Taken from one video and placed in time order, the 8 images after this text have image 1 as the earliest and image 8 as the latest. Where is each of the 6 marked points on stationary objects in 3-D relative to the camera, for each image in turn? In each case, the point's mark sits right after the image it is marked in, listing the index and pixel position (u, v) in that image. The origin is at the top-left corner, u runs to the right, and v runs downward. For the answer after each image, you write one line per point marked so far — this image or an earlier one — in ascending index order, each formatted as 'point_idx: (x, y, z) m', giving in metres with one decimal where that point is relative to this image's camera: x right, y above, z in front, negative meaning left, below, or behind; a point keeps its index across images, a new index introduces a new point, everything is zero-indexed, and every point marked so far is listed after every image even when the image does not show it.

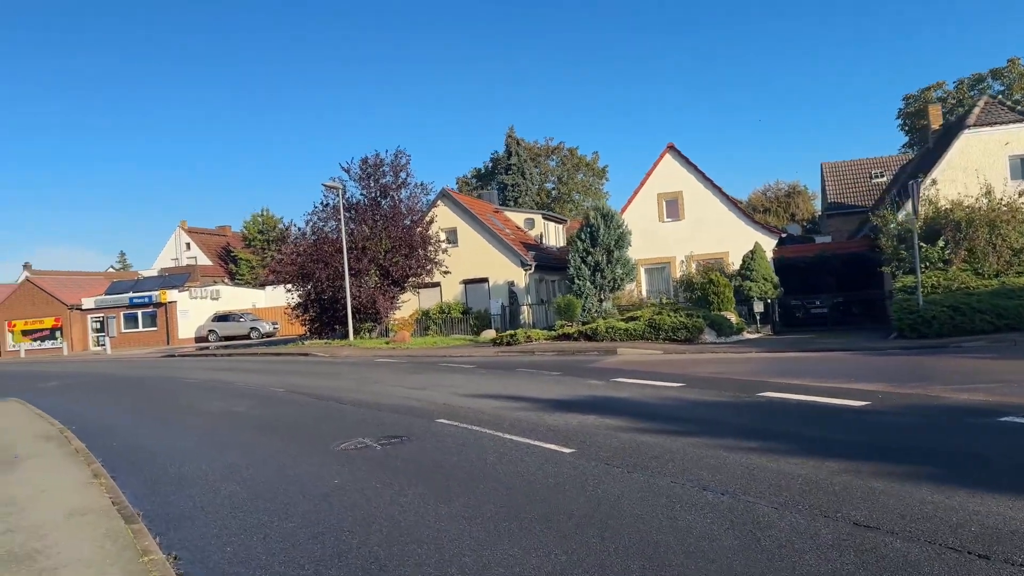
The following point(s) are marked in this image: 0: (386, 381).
0: (-2.5, -1.9, +16.2) m
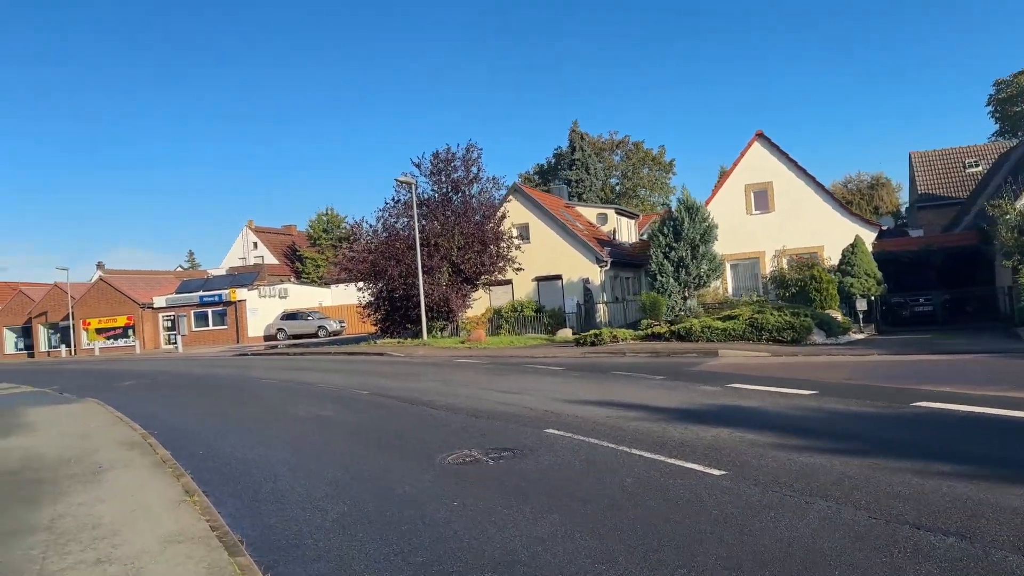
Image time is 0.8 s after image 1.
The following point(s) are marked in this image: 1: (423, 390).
0: (-0.7, -1.8, +15.3) m
1: (-1.7, -1.9, +15.0) m
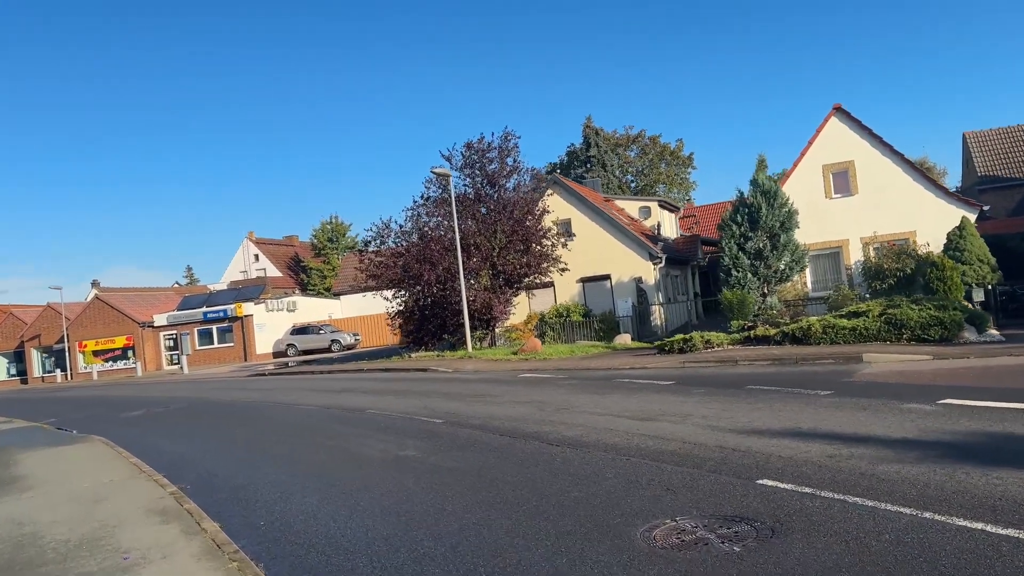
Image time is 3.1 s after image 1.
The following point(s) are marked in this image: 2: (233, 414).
0: (+0.9, -1.8, +12.4) m
1: (0.0, -1.9, +12.1) m
2: (-6.1, -2.7, +17.3) m
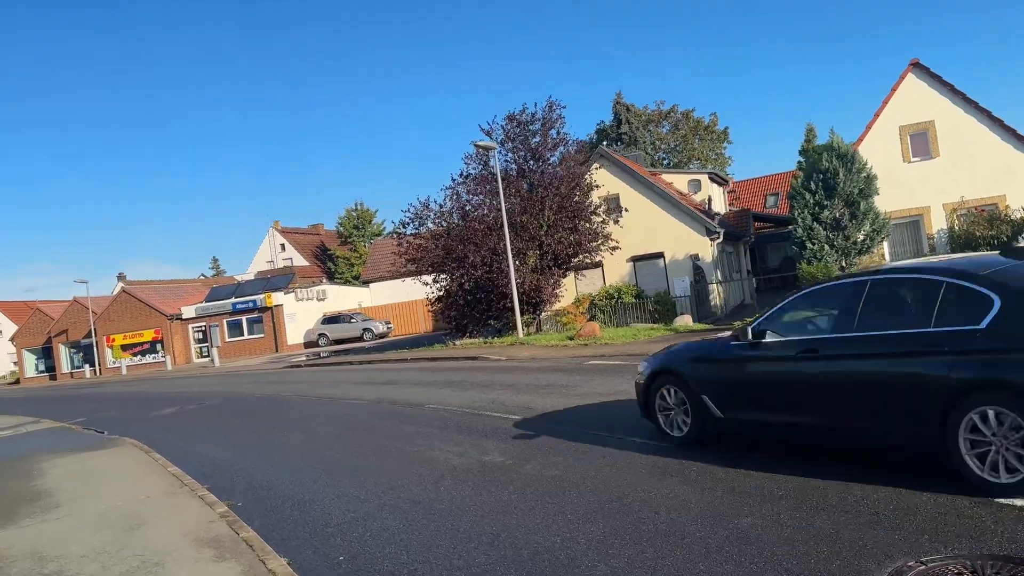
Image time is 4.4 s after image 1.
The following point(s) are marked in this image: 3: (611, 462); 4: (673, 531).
0: (+2.1, -1.4, +10.7) m
1: (+1.2, -1.6, +10.5) m
2: (-4.7, -2.4, +15.8) m
3: (+0.9, -1.7, +7.6) m
4: (+1.1, -1.7, +5.5) m
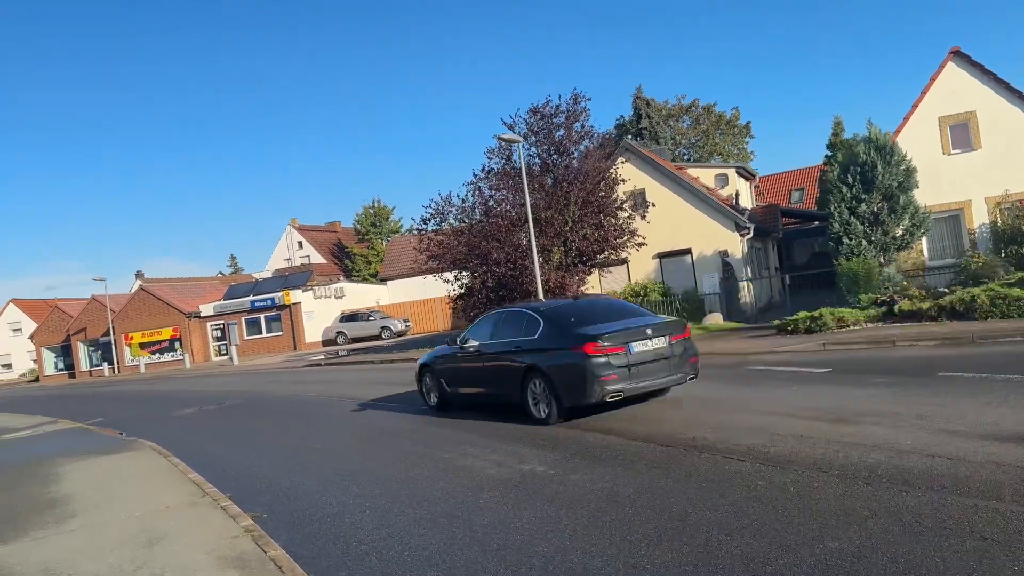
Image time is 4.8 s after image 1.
0: (+2.6, -1.4, +10.1) m
1: (+1.6, -1.6, +9.9) m
2: (-4.2, -2.4, +15.4) m
3: (+1.3, -1.6, +7.0) m
4: (+1.5, -1.6, +4.9) m
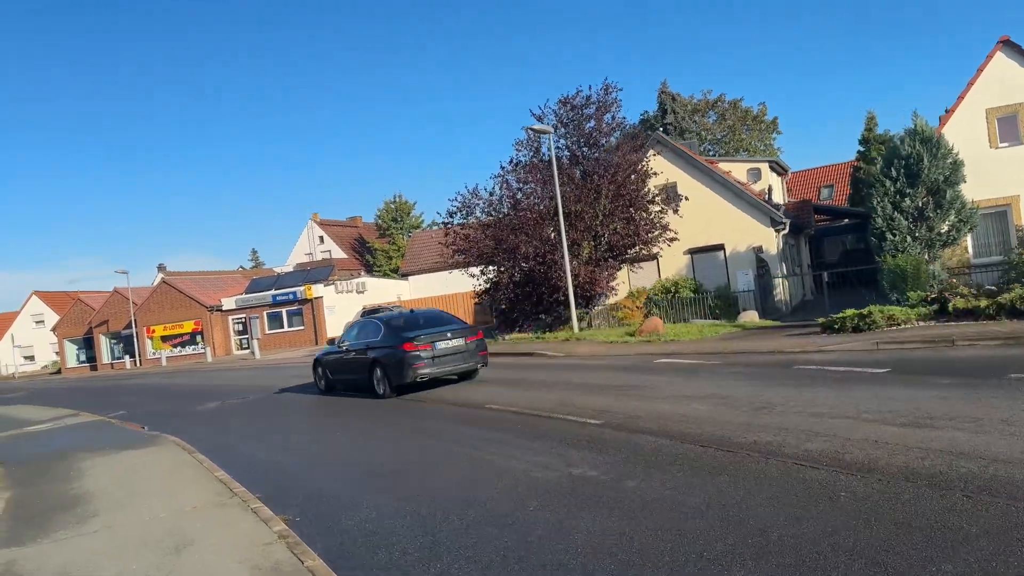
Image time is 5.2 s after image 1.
0: (+3.1, -1.3, +9.5) m
1: (+2.1, -1.5, +9.3) m
2: (-3.6, -2.2, +14.9) m
3: (+1.8, -1.6, +6.5) m
4: (+1.8, -1.6, +4.3) m
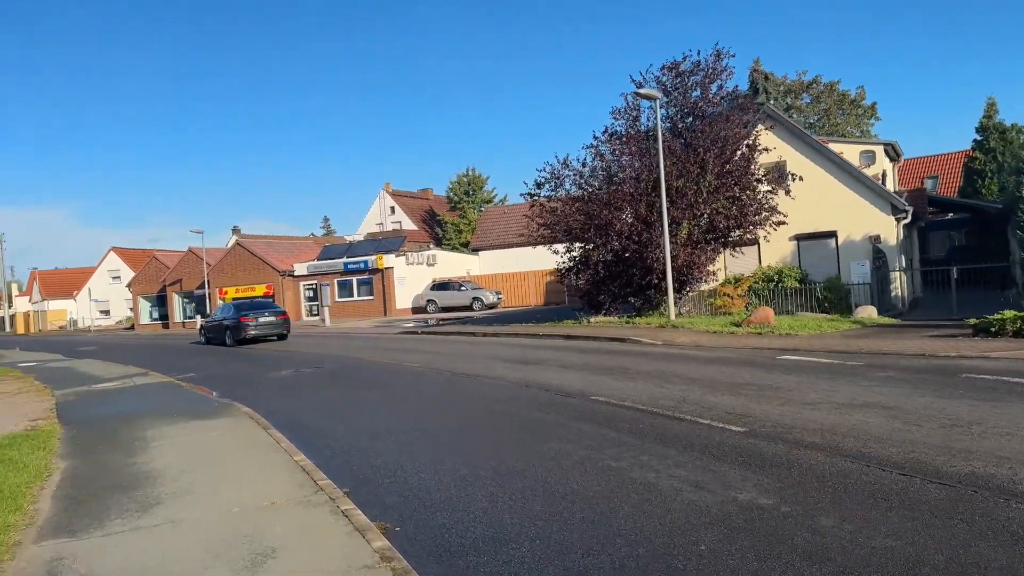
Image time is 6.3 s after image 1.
0: (+4.3, -1.3, +7.8) m
1: (+3.4, -1.4, +7.7) m
2: (-1.9, -1.7, +13.7) m
3: (+2.8, -1.5, +4.8) m
4: (+2.7, -1.5, +2.7) m
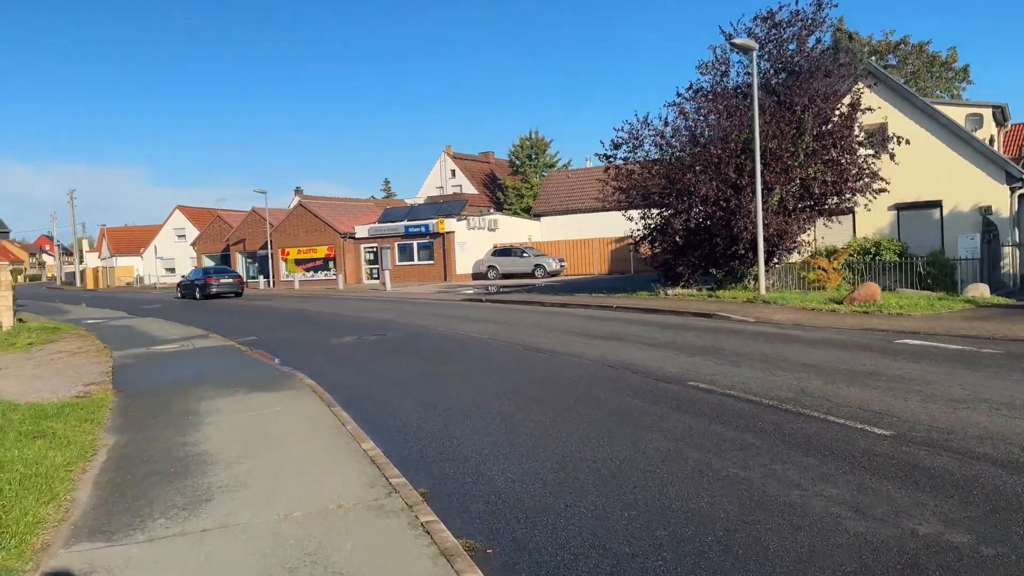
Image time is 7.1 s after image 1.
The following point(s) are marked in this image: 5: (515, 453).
0: (+5.2, -1.1, +6.3) m
1: (+4.2, -1.2, +6.3) m
2: (-0.7, -1.1, +12.7) m
3: (+3.4, -1.4, +3.5) m
4: (+3.2, -1.6, +1.4) m
5: (+0.1, -1.4, +6.8) m
